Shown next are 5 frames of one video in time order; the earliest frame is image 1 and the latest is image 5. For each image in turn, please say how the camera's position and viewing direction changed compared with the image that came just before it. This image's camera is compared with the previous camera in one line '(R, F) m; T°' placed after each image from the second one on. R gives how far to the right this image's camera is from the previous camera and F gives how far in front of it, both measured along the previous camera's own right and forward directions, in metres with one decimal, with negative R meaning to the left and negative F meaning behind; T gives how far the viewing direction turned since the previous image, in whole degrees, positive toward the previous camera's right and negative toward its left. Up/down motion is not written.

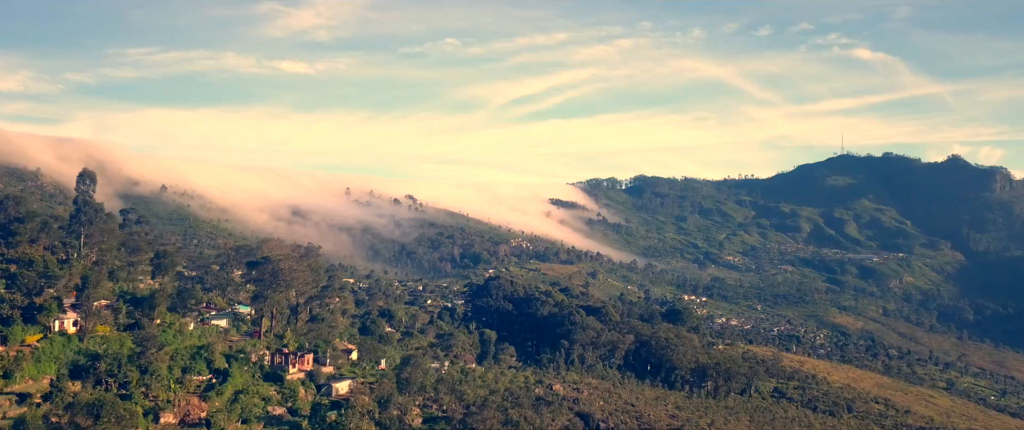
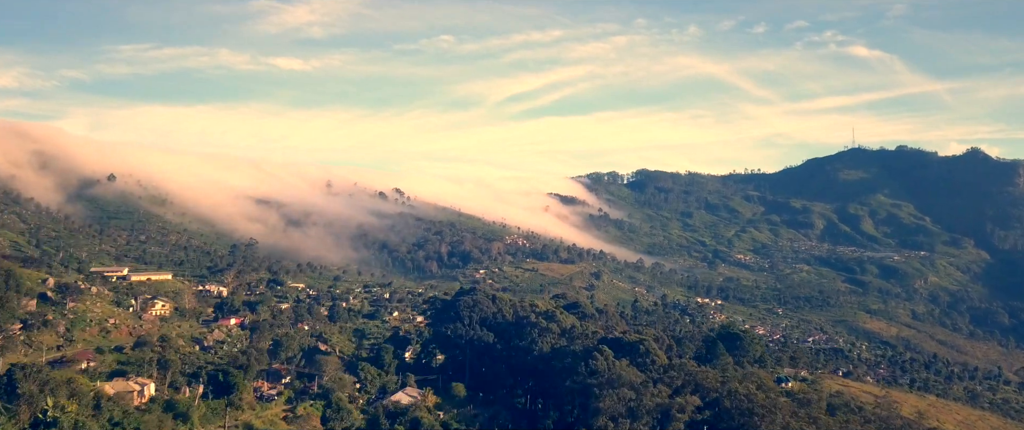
(+0.5, +18.7) m; 0°
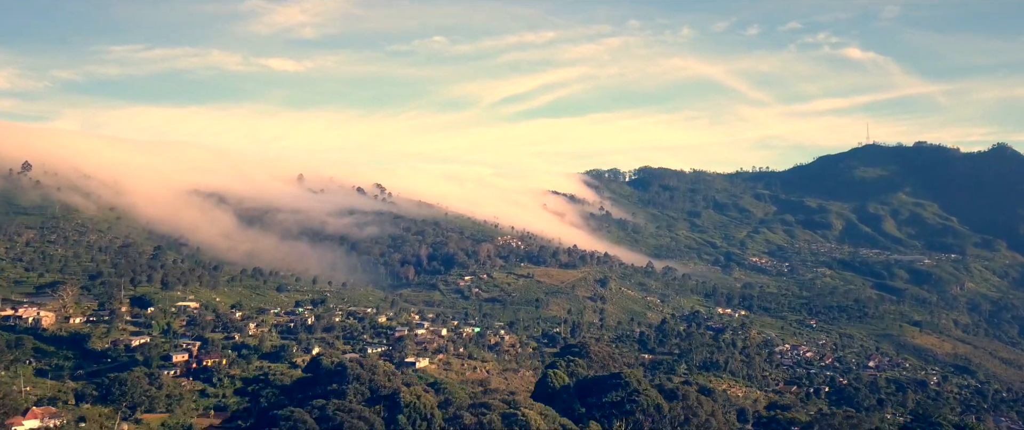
(+0.5, +23.1) m; 0°
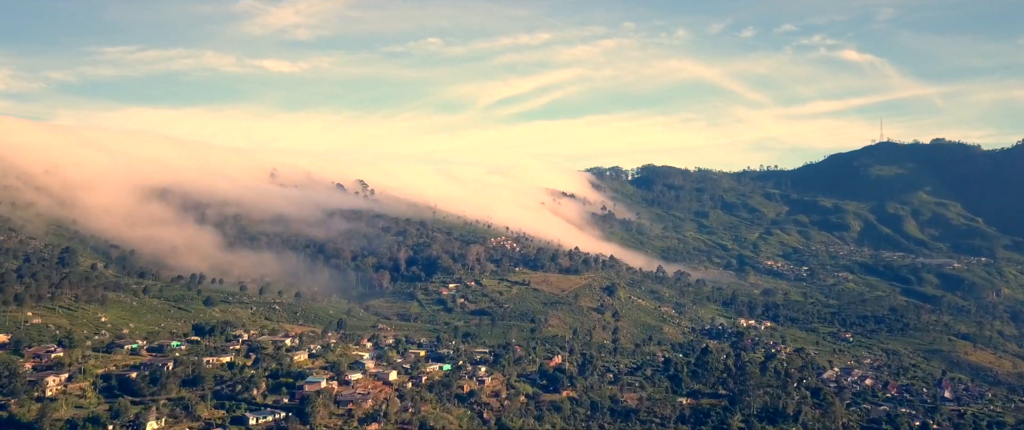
(+0.5, +18.6) m; 0°
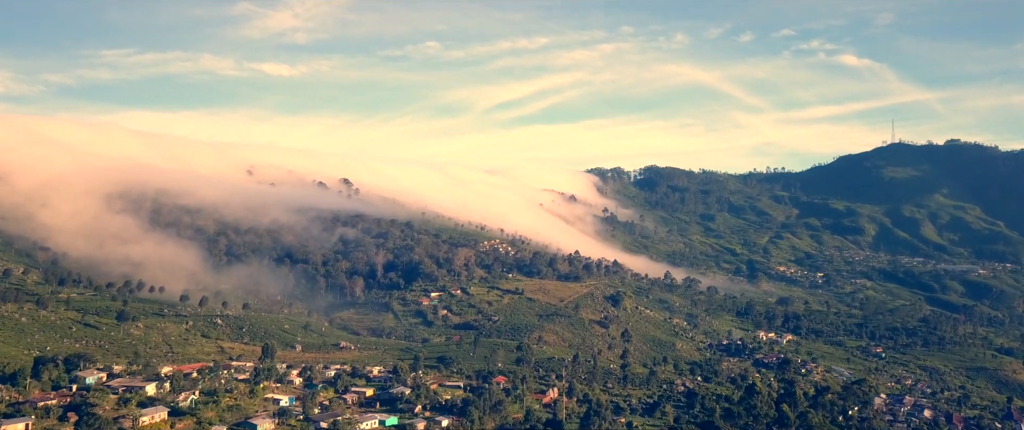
(+0.8, +13.4) m; 0°
